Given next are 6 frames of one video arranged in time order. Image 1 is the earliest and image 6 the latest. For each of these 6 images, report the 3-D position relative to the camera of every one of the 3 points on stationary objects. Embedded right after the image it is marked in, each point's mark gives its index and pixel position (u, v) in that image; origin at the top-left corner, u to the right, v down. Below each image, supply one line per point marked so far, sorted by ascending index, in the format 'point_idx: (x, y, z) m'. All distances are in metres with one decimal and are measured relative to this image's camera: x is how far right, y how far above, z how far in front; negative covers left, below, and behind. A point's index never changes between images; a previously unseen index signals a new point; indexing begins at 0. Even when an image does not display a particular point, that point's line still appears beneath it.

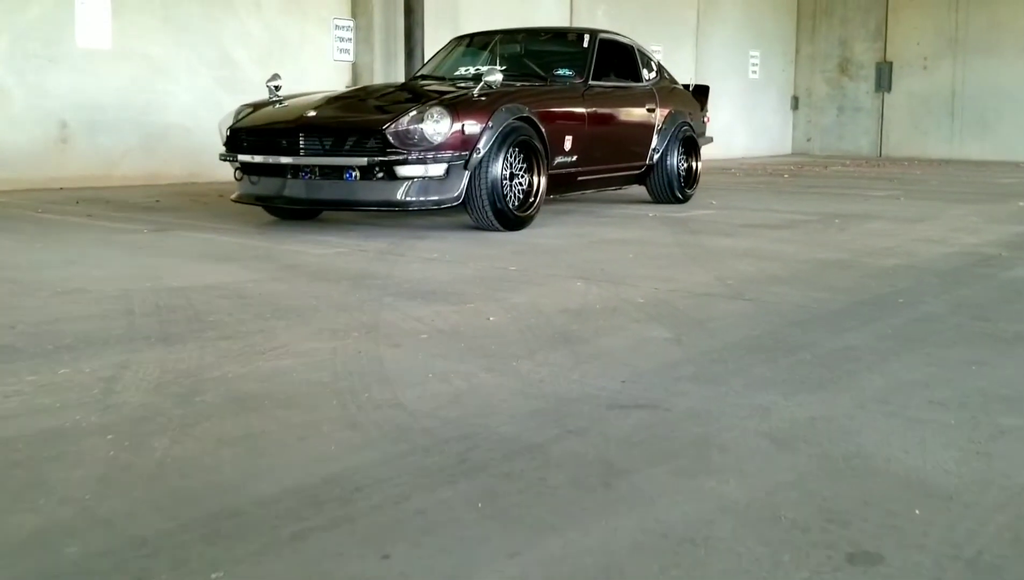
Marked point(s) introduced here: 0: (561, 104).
0: (+0.4, +1.5, +5.9) m
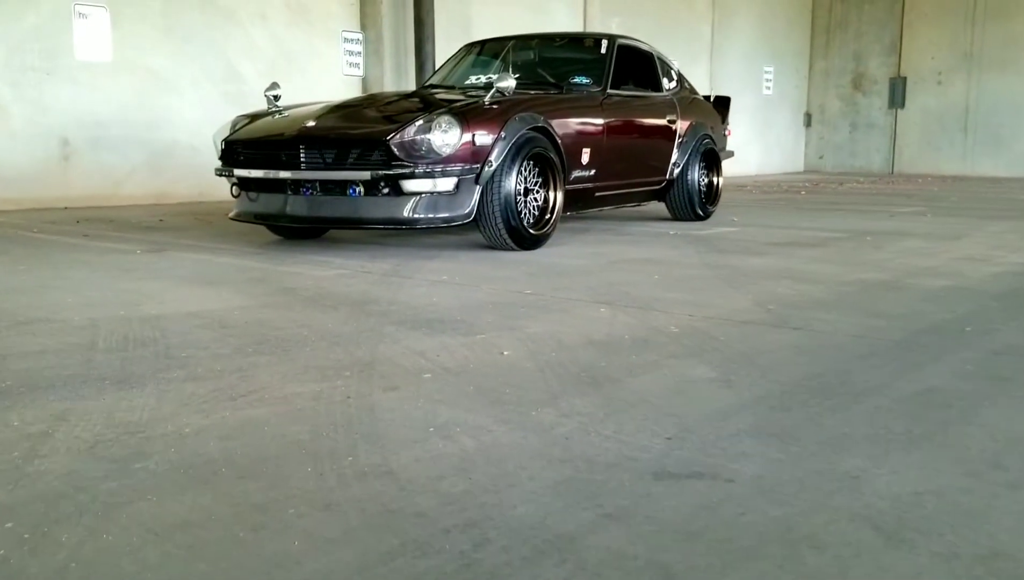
0: (+0.5, +1.3, +5.5) m
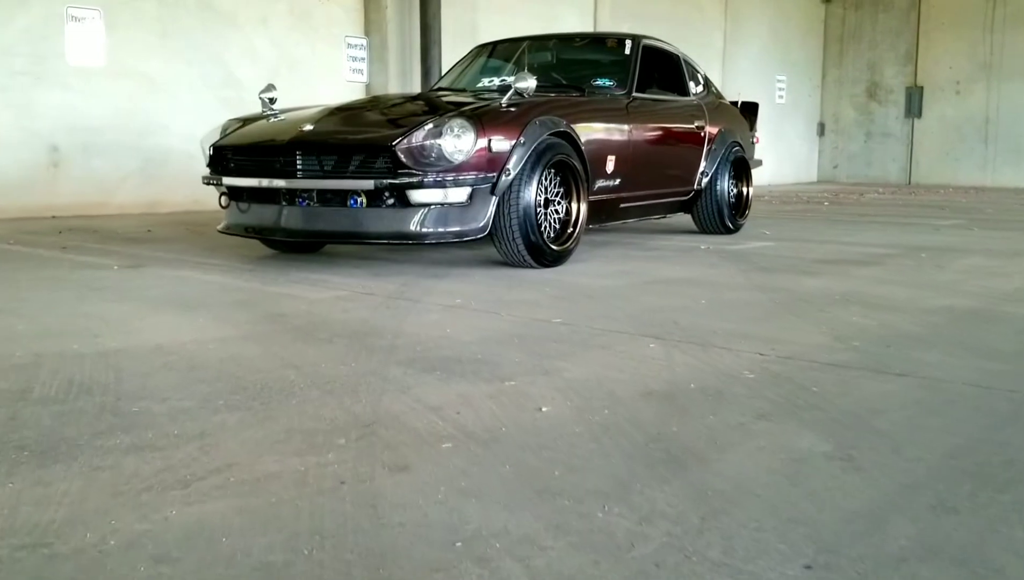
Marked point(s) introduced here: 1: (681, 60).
0: (+0.6, +1.2, +5.0) m
1: (+1.4, +1.9, +6.0) m
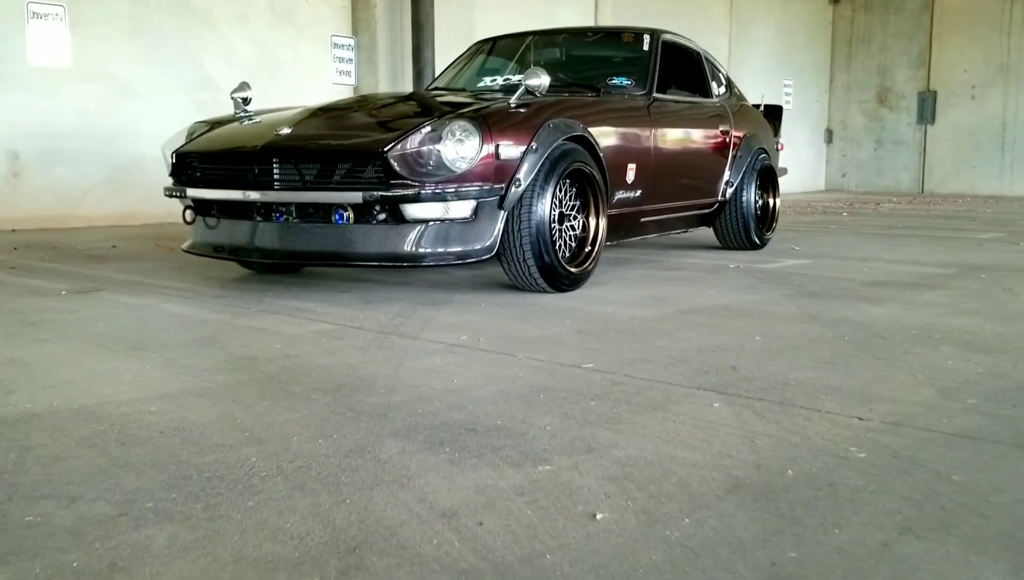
0: (+0.7, +1.0, +4.4) m
1: (+1.4, +1.7, +5.5) m
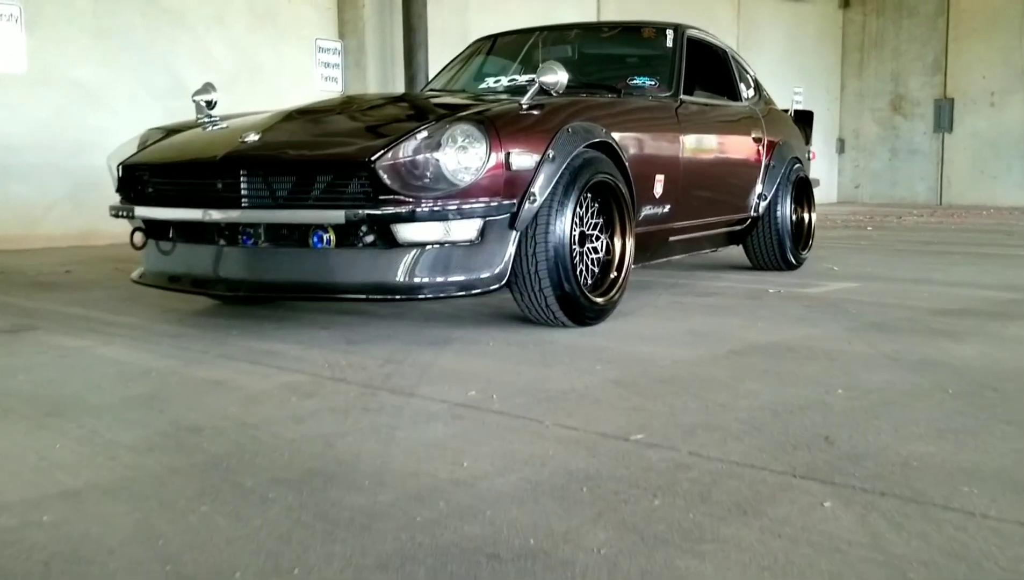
0: (+0.7, +0.9, +3.8) m
1: (+1.5, +1.6, +4.9) m
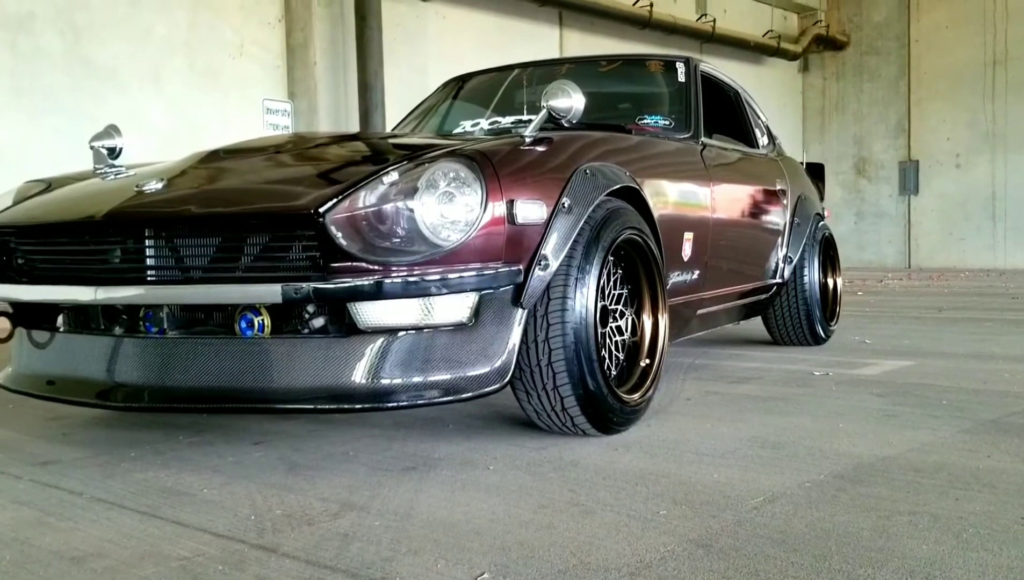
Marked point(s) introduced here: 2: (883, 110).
0: (+0.7, +0.5, +3.1) m
1: (+1.3, +1.1, +4.3) m
2: (+6.7, +3.2, +13.2) m
